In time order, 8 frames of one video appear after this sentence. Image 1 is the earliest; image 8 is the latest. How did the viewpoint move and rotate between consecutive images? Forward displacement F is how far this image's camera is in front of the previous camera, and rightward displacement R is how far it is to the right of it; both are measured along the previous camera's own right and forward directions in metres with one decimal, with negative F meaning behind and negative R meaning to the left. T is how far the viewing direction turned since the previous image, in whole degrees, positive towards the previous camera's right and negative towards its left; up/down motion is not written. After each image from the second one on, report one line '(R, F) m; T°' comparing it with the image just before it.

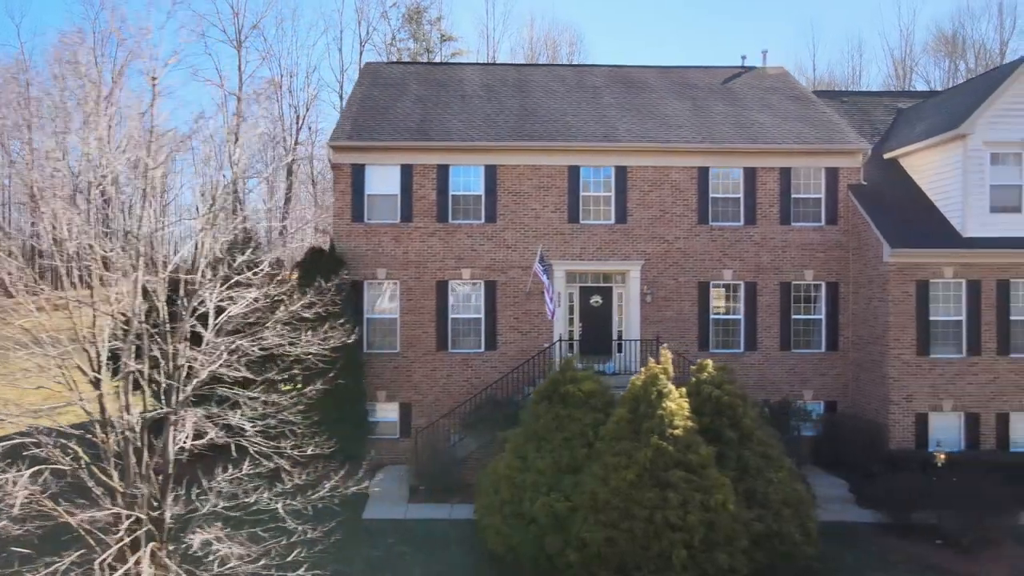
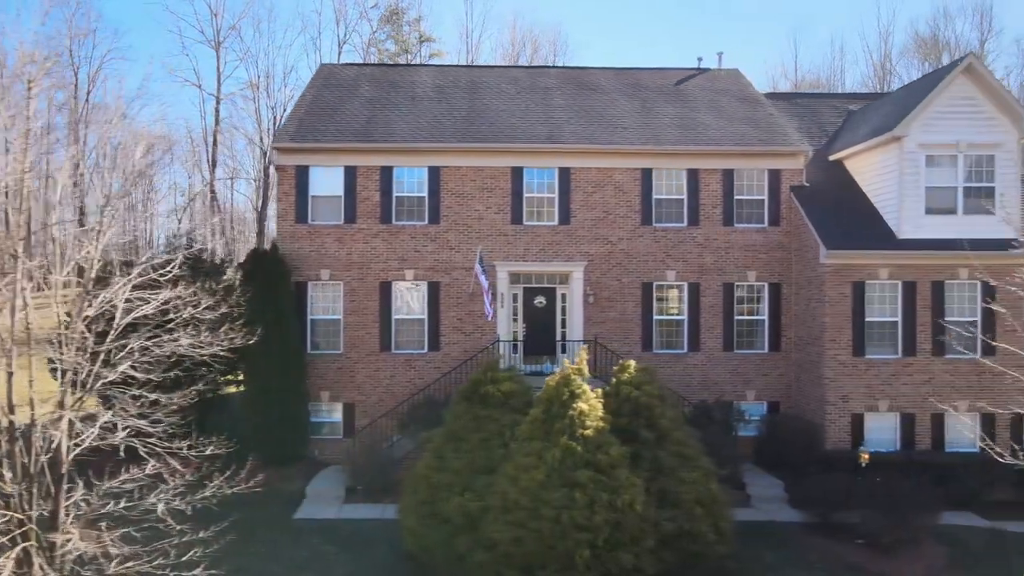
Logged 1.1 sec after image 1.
(+0.9, -0.1) m; 0°
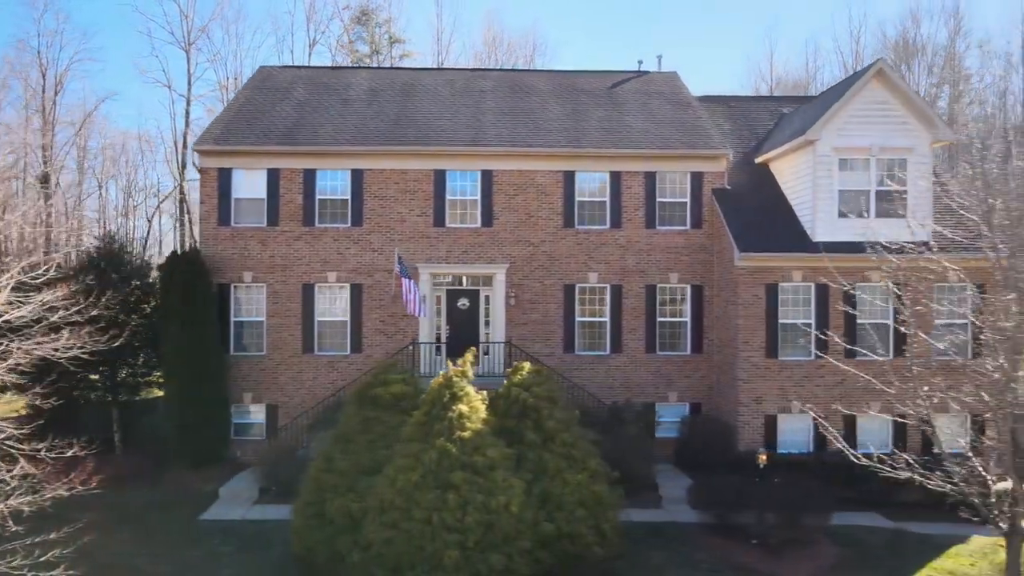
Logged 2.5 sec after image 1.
(+1.2, -0.1) m; 0°
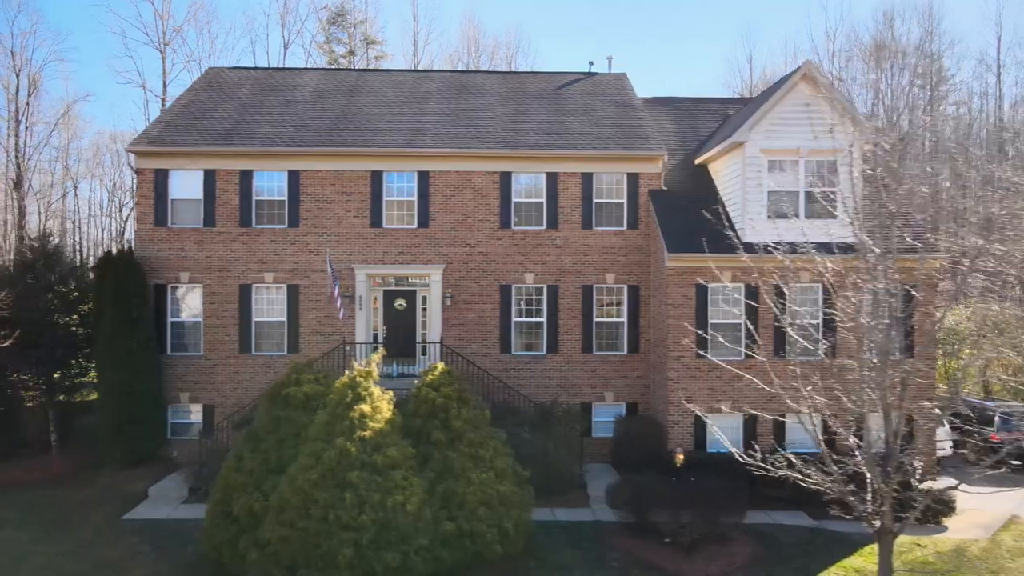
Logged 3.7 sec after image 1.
(+1.0, -0.1) m; 0°
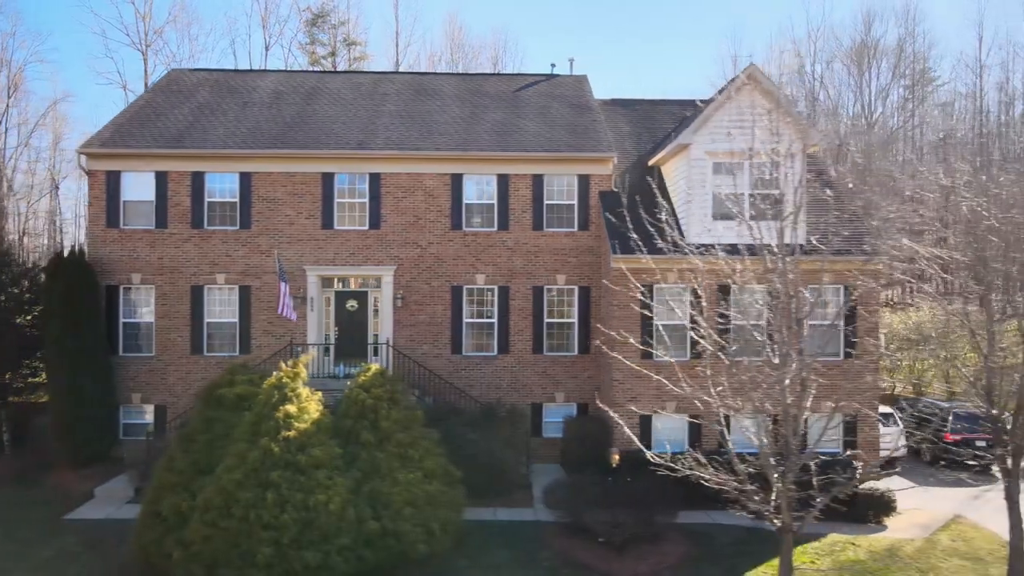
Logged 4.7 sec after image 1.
(+0.8, -0.1) m; 0°
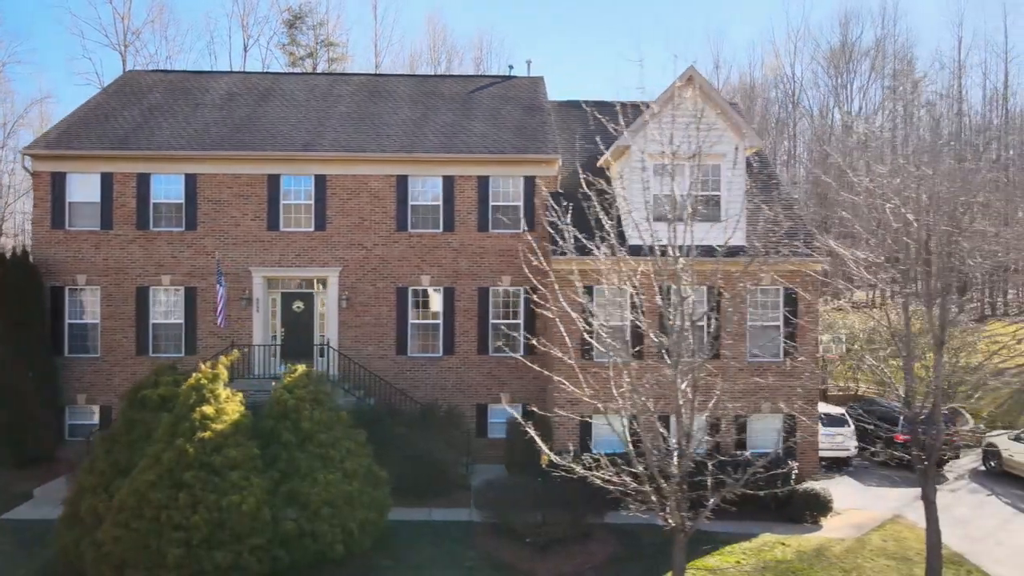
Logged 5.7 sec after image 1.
(+0.9, -0.1) m; 0°
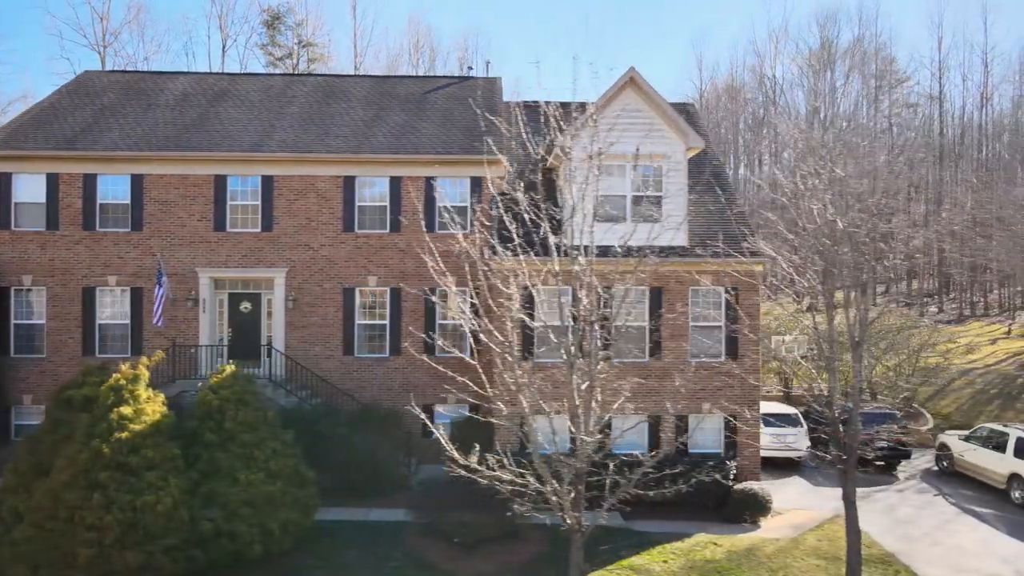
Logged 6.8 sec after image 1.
(+0.9, 0.0) m; 0°
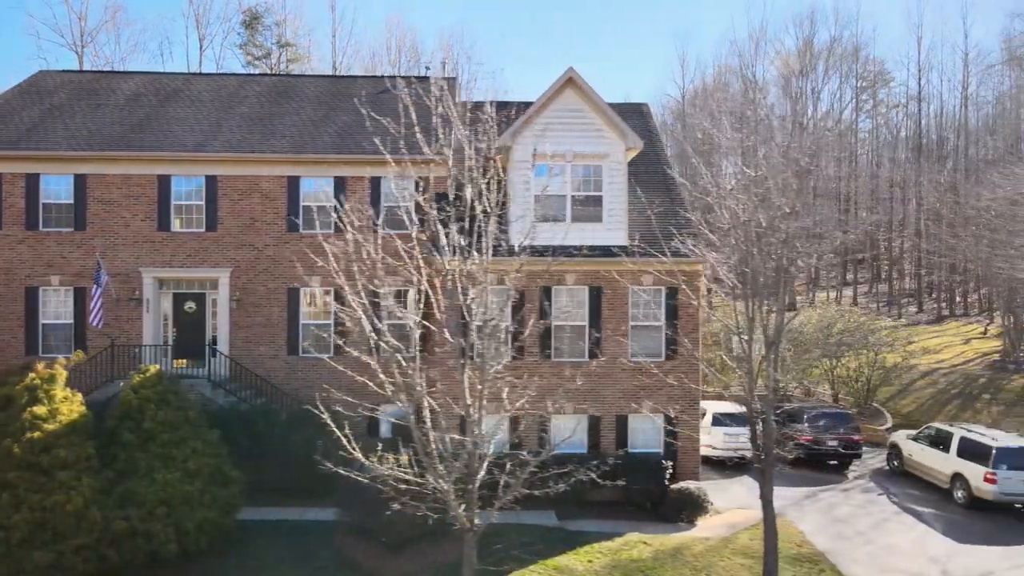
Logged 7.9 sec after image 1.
(+0.9, 0.0) m; 0°
